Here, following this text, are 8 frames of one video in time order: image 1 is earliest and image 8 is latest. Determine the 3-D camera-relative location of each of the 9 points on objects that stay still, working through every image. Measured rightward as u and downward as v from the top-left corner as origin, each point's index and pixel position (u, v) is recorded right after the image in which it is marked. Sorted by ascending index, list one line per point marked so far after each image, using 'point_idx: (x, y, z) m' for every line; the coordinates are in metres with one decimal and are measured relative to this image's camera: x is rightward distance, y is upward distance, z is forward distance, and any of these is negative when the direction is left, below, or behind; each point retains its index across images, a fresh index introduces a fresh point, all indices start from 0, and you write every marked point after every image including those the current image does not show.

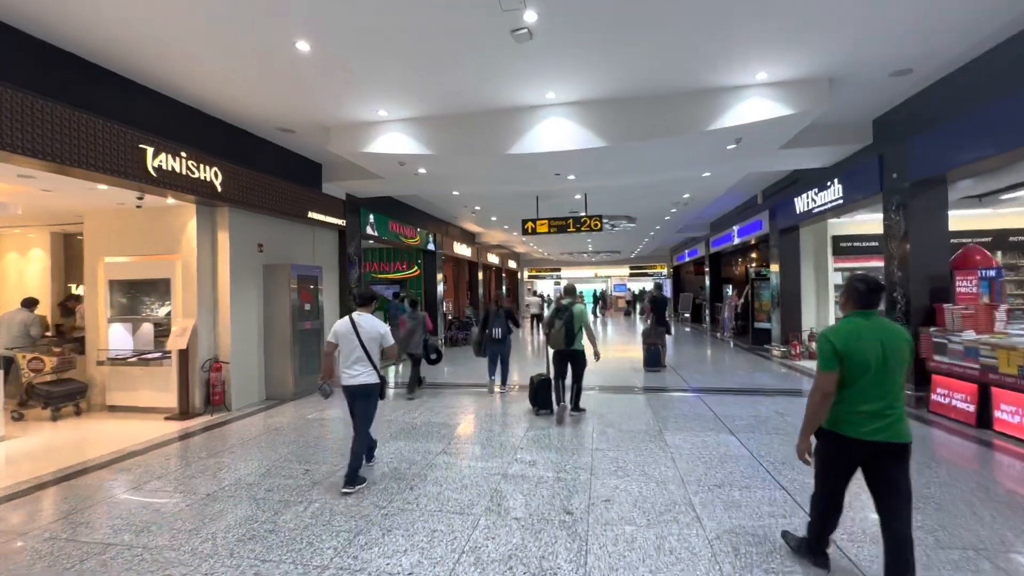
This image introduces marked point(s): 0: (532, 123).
0: (+0.2, +1.9, +5.5) m
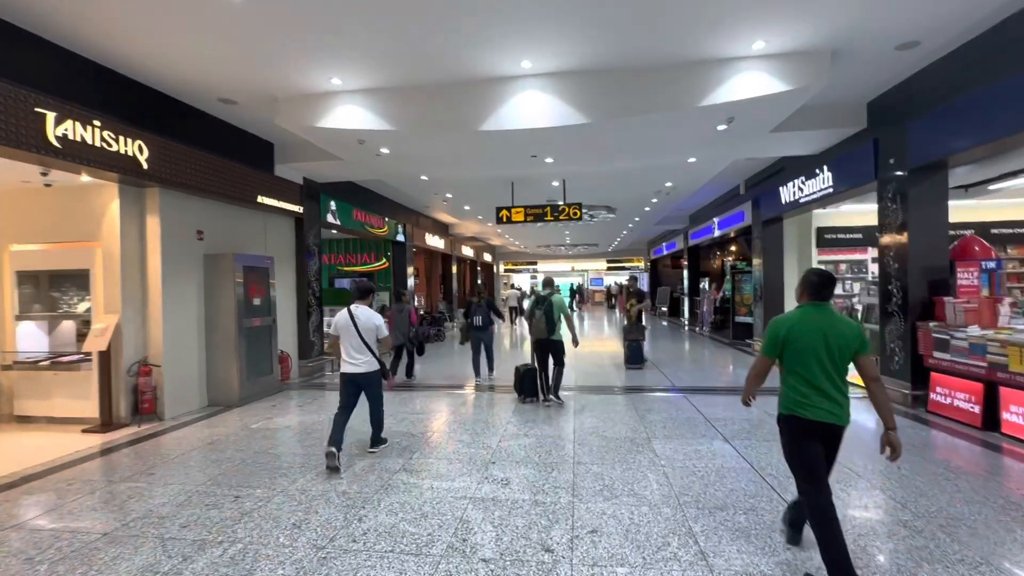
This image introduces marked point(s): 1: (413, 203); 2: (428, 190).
0: (-0.1, +2.0, +4.9) m
1: (-2.4, +2.1, +11.3) m
2: (-1.6, +1.8, +8.8) m
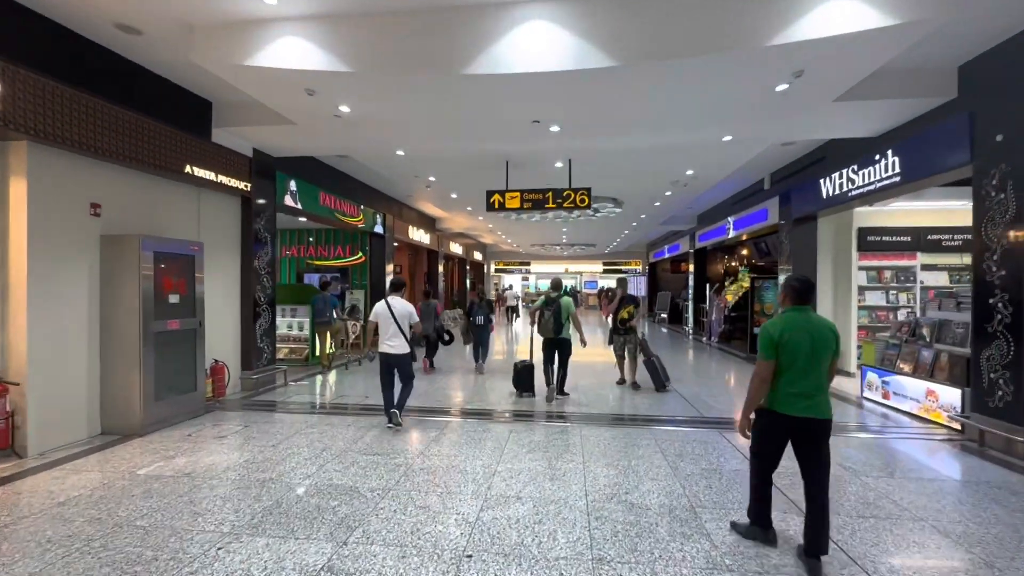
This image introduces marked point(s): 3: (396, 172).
0: (-0.1, +2.0, +3.6) m
1: (-2.5, +2.1, +10.0) m
2: (-1.7, +1.9, +7.5) m
3: (-1.9, +1.9, +7.6) m
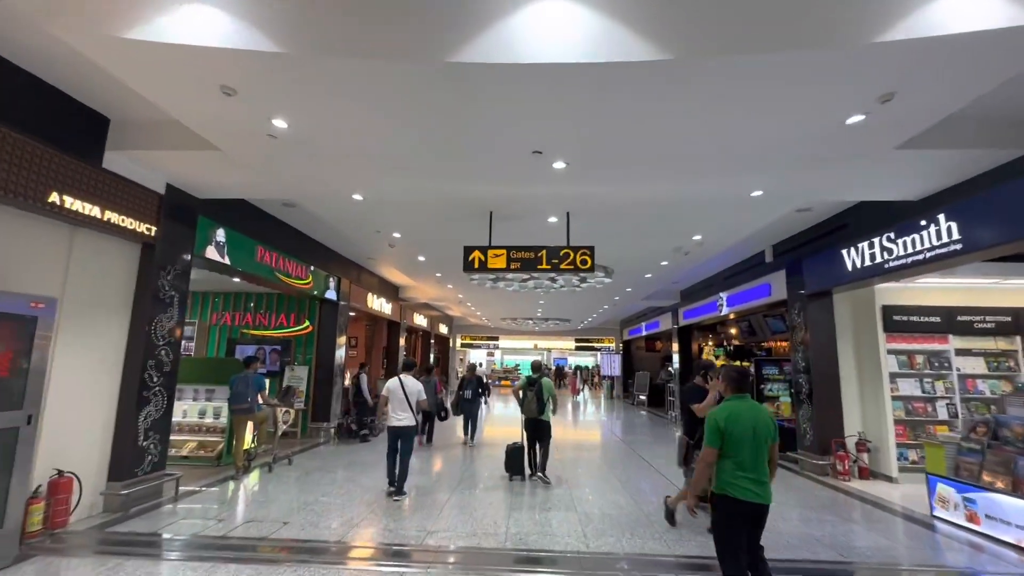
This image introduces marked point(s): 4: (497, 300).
0: (0.0, +1.5, +2.5) m
1: (-3.0, +0.7, +8.7) m
2: (-2.0, +0.8, +6.2) m
3: (-2.1, +0.8, +6.3) m
4: (-0.4, -0.3, +12.8) m
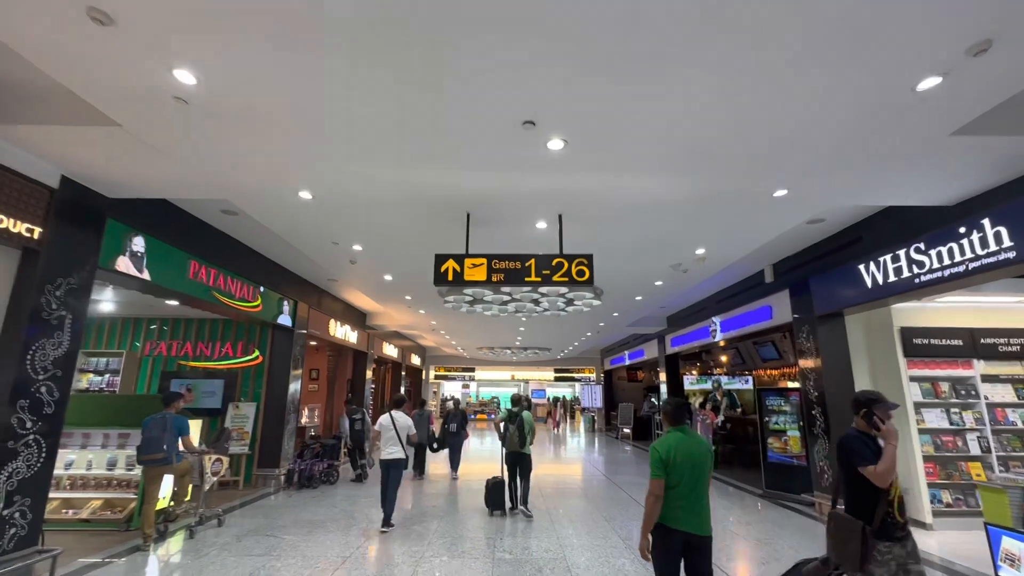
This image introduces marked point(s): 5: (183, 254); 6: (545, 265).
0: (-0.1, +1.5, +1.8) m
1: (-3.3, +0.3, +7.7) m
2: (-2.2, +0.6, +5.3) m
3: (-2.4, +0.6, +5.4) m
4: (-1.0, -1.0, +11.8) m
5: (-3.7, +0.4, +5.3) m
6: (+0.3, +0.2, +4.0) m
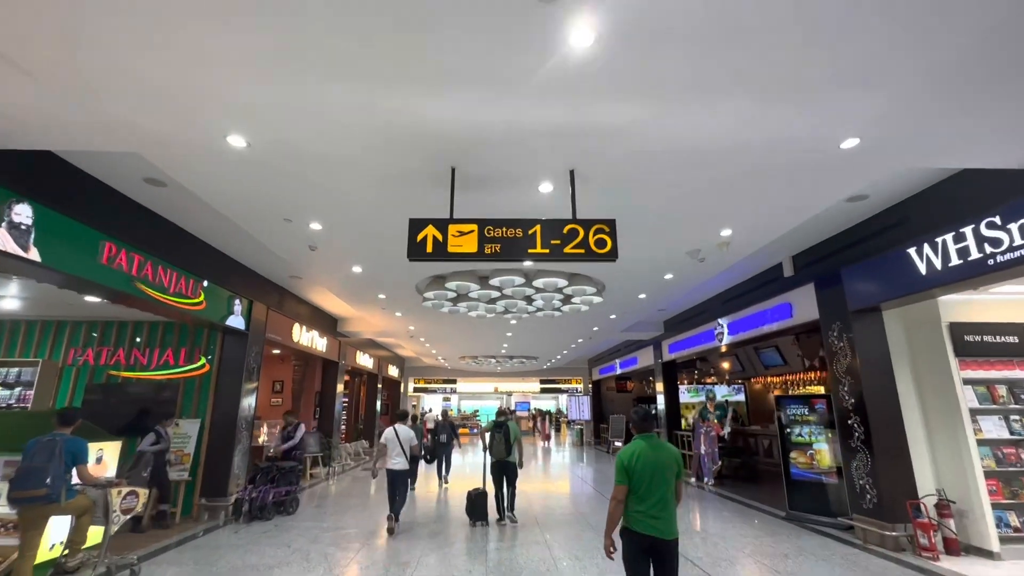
0: (0.0, +1.8, +0.9) m
1: (-3.5, +0.4, +6.6) m
2: (-2.2, +0.7, +4.3) m
3: (-2.4, +0.7, +4.4) m
4: (-1.3, -1.0, +10.8) m
5: (-3.8, +0.5, +4.3) m
6: (+0.3, +0.4, +3.1) m
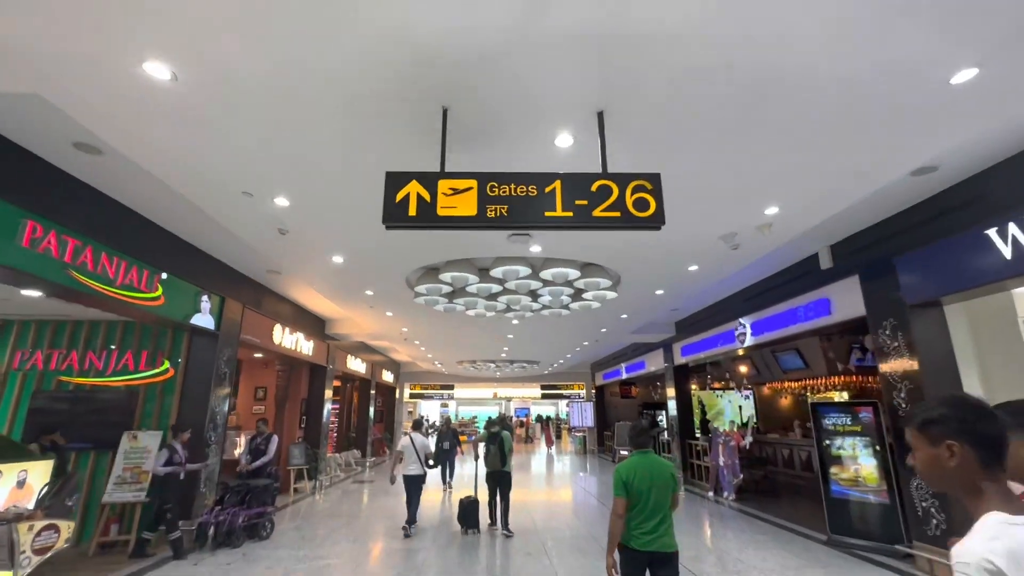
0: (+0.1, +1.9, +0.1) m
1: (-3.4, +0.5, +5.8) m
2: (-2.2, +0.8, +3.5) m
3: (-2.4, +0.8, +3.6) m
4: (-1.3, -1.0, +10.0) m
5: (-3.8, +0.6, +3.5) m
6: (+0.3, +0.5, +2.3) m
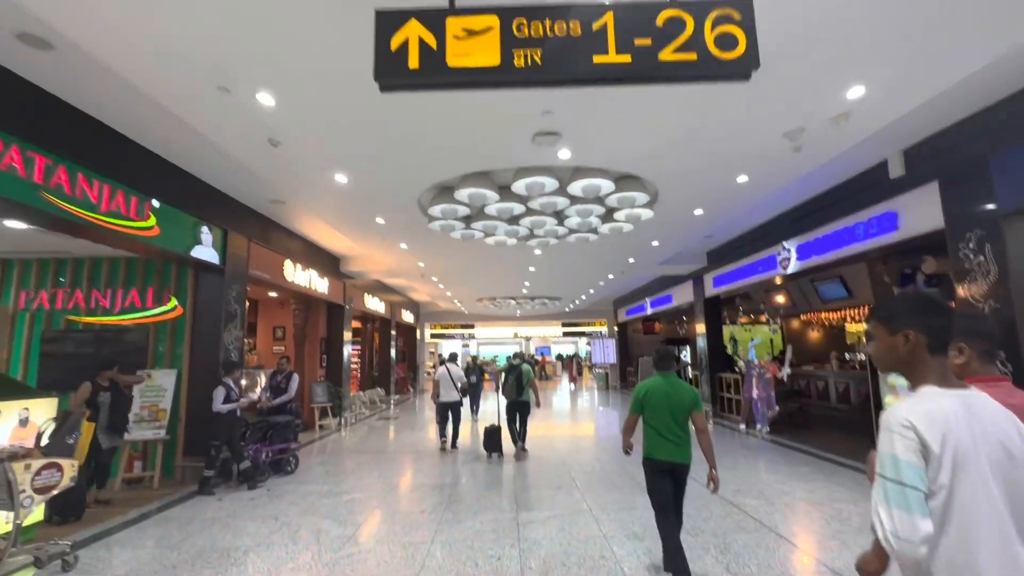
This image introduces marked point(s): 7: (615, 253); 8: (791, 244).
0: (+0.1, +2.1, -0.6) m
1: (-3.2, +1.3, +5.3) m
2: (-2.0, +1.4, +2.9) m
3: (-2.2, +1.4, +3.0) m
4: (-0.8, +0.4, +9.6) m
5: (-3.6, +1.1, +3.0) m
6: (+0.5, +0.9, +1.7) m
7: (+1.8, +0.6, +8.2) m
8: (+4.3, +0.7, +7.2) m
